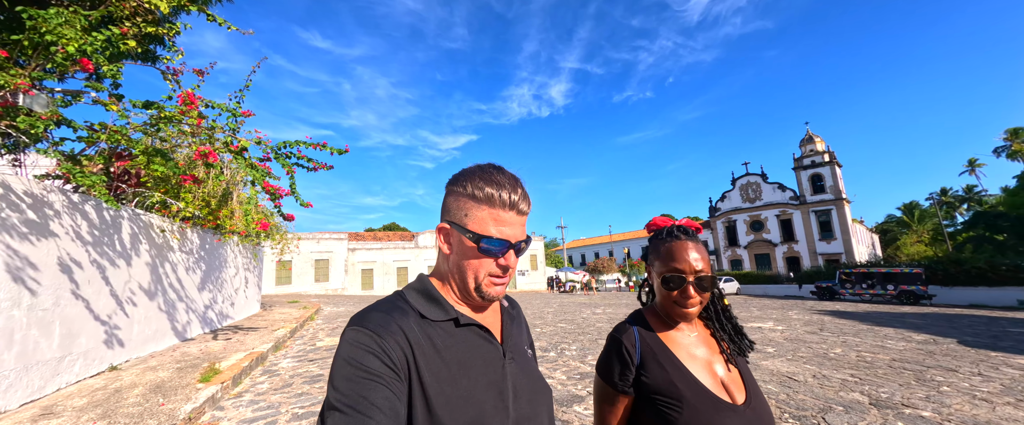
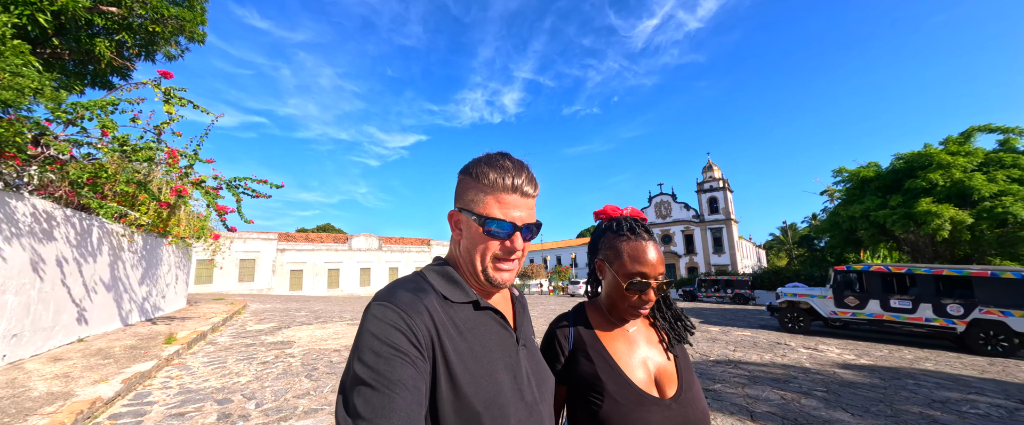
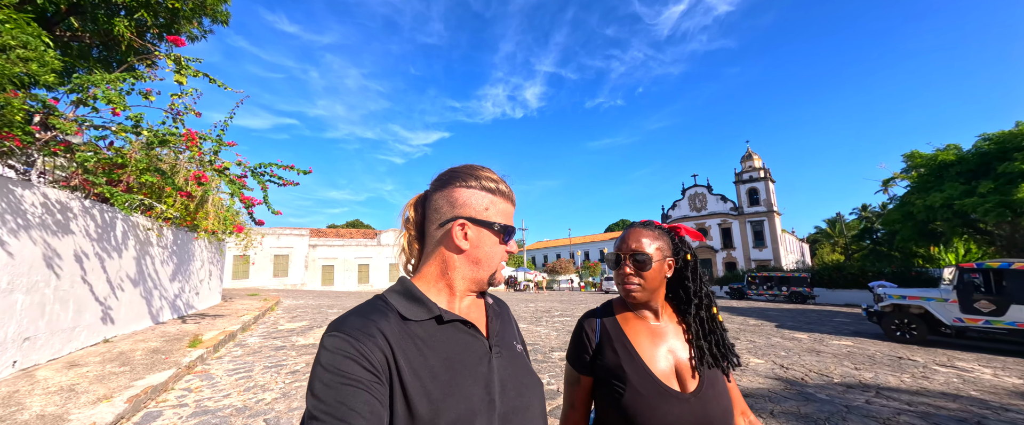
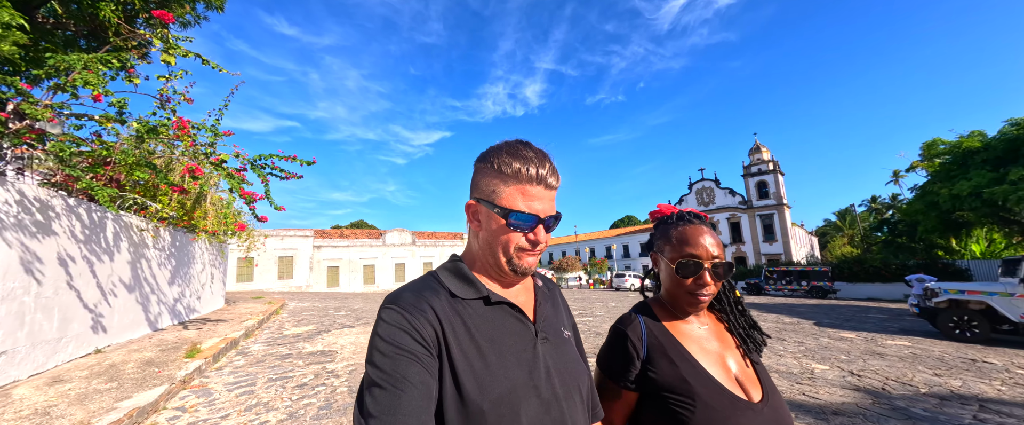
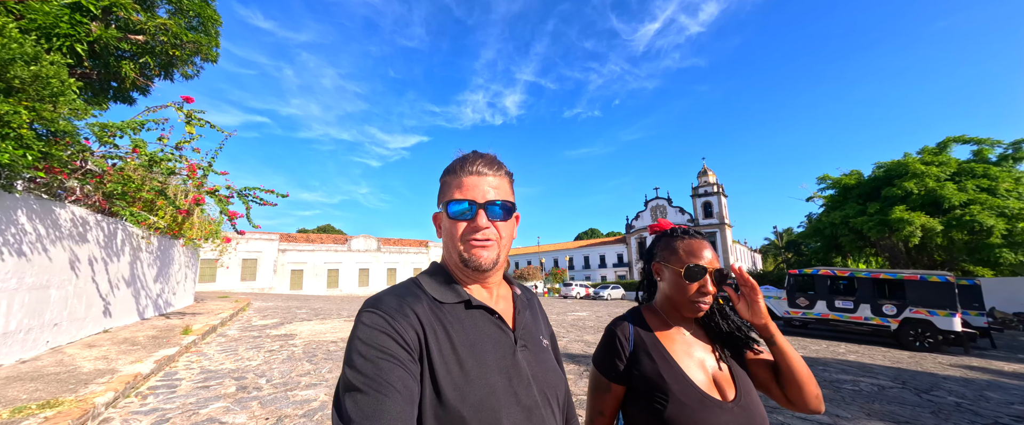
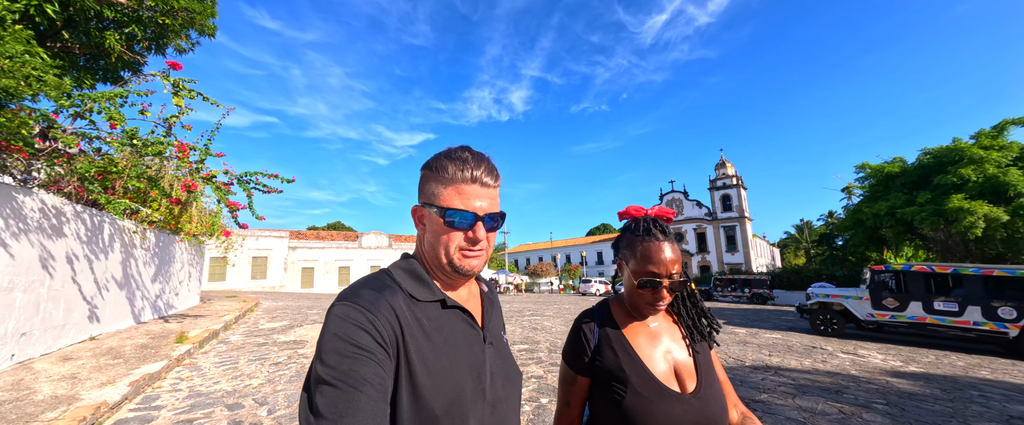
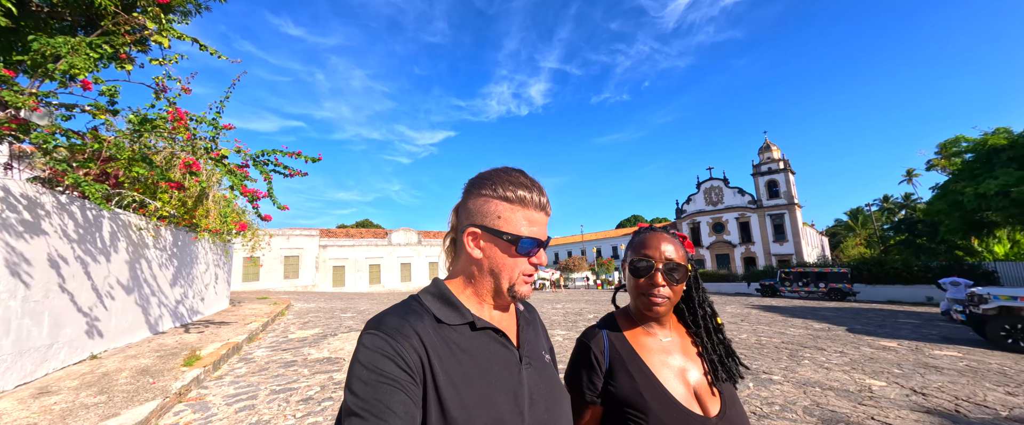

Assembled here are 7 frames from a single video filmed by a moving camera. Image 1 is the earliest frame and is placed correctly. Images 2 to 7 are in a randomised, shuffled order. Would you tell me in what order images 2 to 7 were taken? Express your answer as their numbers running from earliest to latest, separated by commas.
7, 4, 3, 6, 2, 5
